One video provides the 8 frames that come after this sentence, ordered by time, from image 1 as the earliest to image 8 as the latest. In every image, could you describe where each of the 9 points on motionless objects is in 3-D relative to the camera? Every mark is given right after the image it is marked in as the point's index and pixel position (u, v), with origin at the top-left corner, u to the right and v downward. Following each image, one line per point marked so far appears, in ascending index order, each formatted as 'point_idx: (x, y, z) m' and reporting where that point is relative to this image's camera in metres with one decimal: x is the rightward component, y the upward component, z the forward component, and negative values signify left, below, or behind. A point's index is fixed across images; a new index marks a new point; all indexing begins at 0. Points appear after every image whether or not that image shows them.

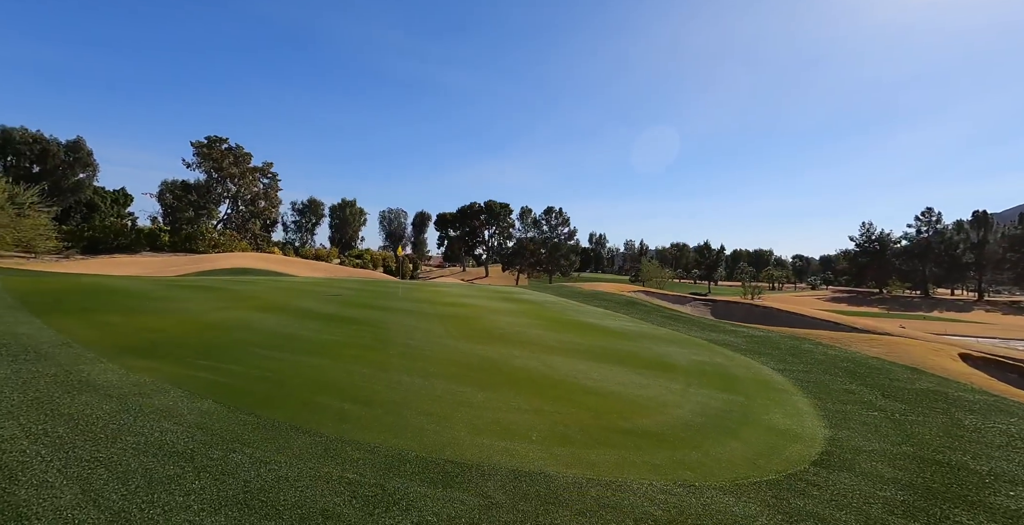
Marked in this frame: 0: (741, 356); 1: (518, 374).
0: (+6.2, -2.5, +12.9) m
1: (+0.1, -2.2, +9.1) m
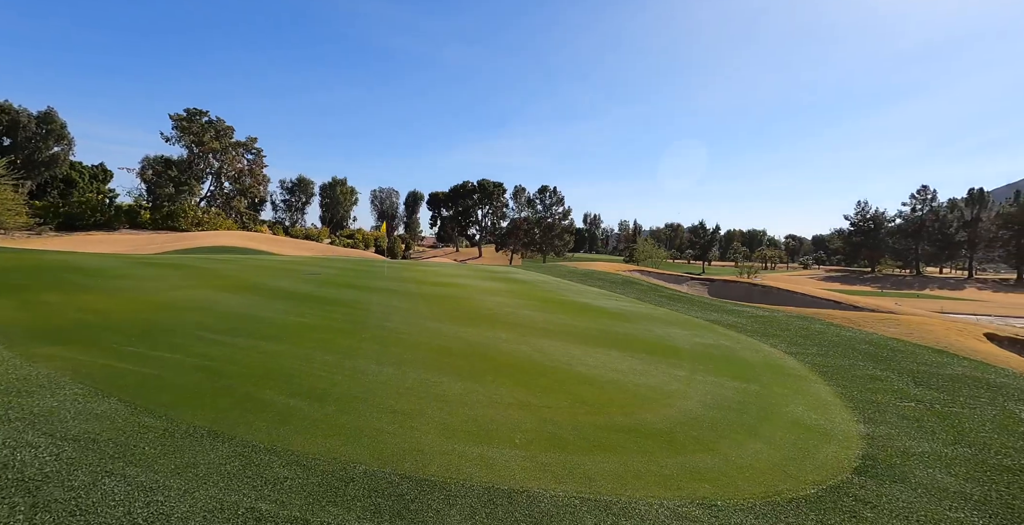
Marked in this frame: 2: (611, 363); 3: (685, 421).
0: (+5.9, -1.9, +11.9) m
1: (-0.1, -1.7, +8.1) m
2: (+1.8, -1.8, +8.7) m
3: (+2.1, -1.9, +5.8) m
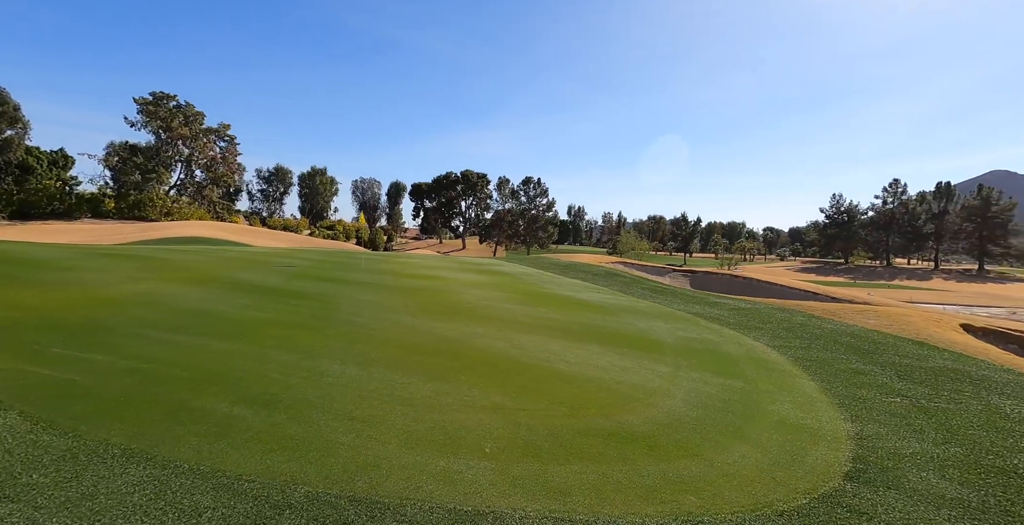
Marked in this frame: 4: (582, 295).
0: (+5.4, -1.7, +11.7) m
1: (-0.5, -1.6, +7.7) m
2: (+1.4, -1.7, +8.3) m
3: (+1.8, -1.8, +5.5) m
4: (+2.4, -1.1, +16.4) m
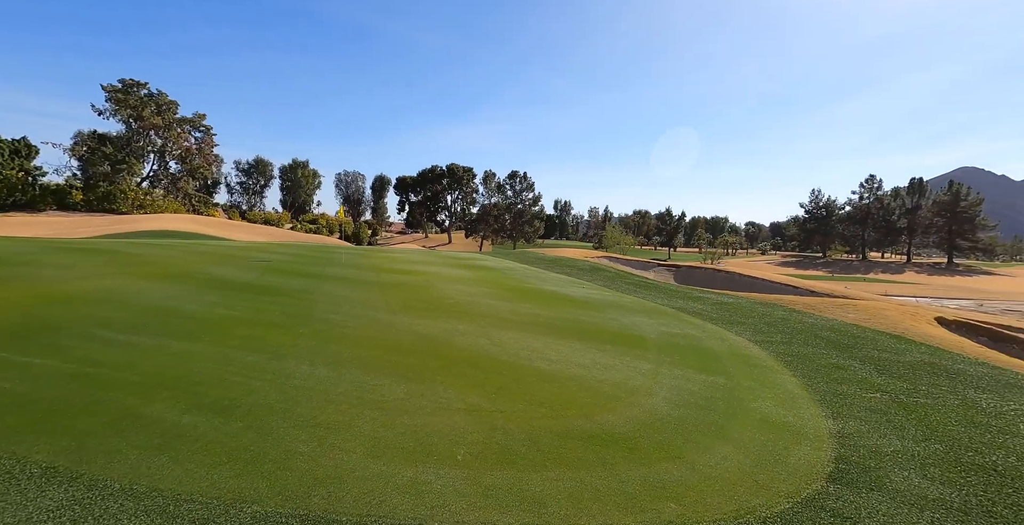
0: (+4.9, -1.6, +11.7) m
1: (-0.8, -1.5, +7.5) m
2: (+1.0, -1.6, +8.2) m
3: (+1.5, -1.8, +5.3) m
4: (+1.8, -0.9, +16.3) m
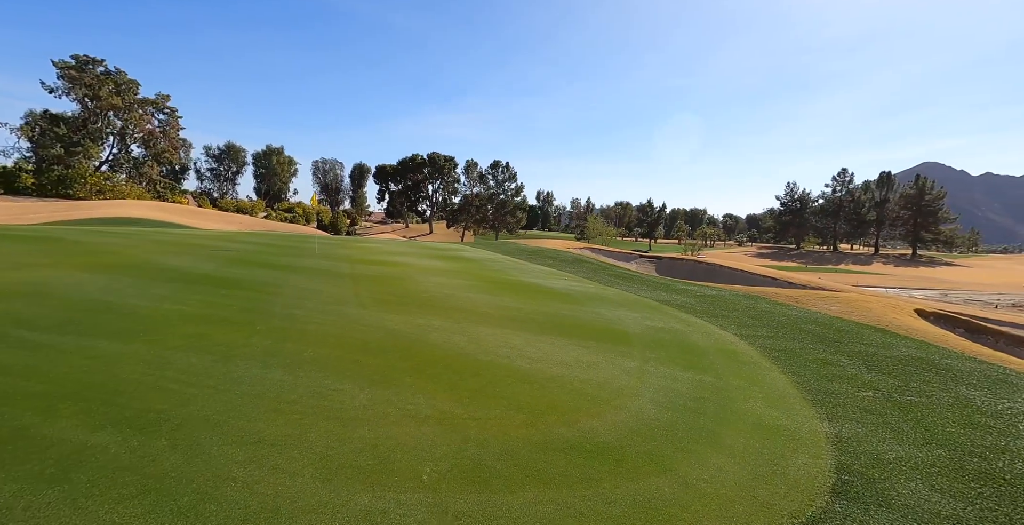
0: (+4.4, -1.4, +11.4) m
1: (-1.2, -1.4, +7.0) m
2: (+0.7, -1.5, +7.7) m
3: (+1.3, -1.7, +4.9) m
4: (+1.1, -0.6, +15.8) m
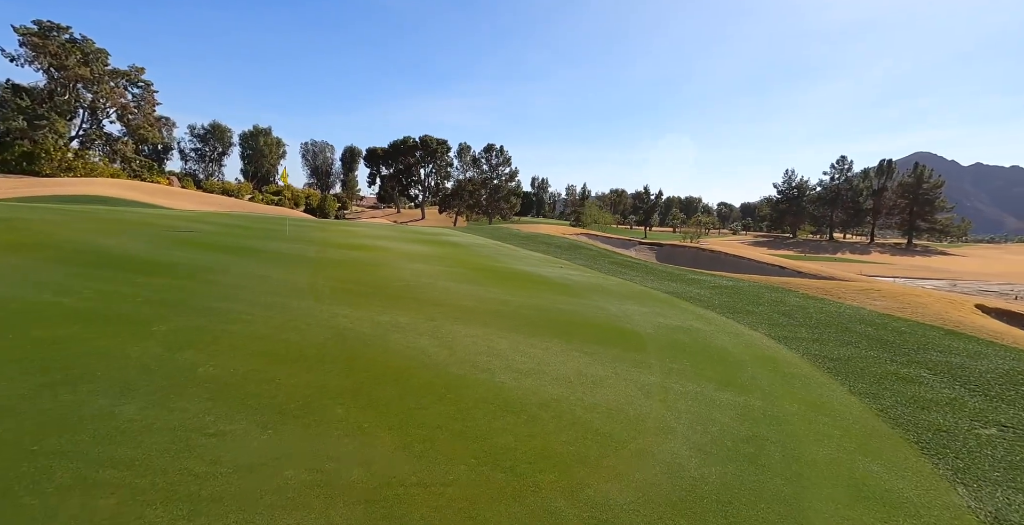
0: (+4.2, -1.1, +9.6) m
1: (-1.4, -1.1, +5.1) m
2: (+0.5, -1.3, +5.9) m
3: (+1.1, -1.6, +3.1) m
4: (+0.8, -0.2, +14.0) m
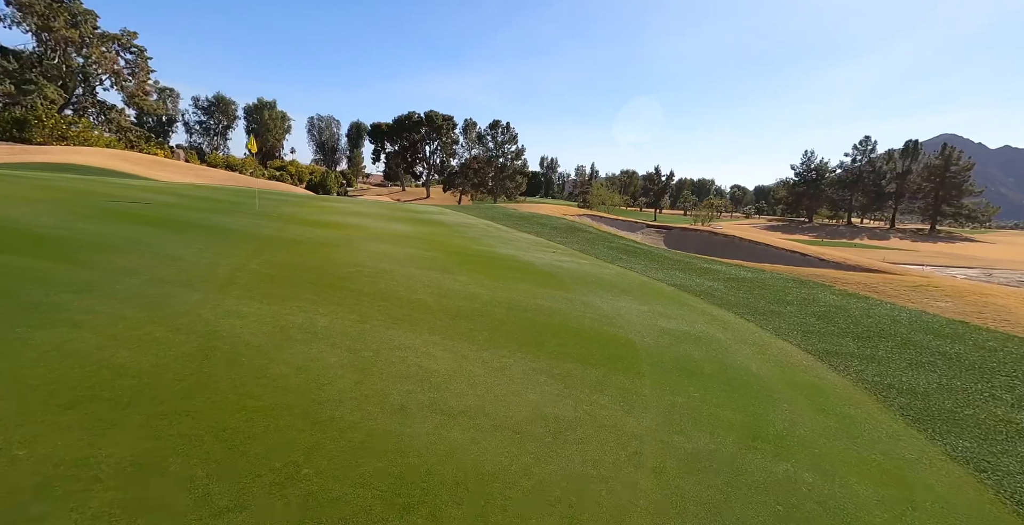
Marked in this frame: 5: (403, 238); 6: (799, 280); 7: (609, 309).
0: (+3.7, -0.9, +7.6) m
1: (-2.0, -1.1, +3.3) m
2: (-0.1, -1.2, +4.0) m
3: (+0.4, -1.6, +1.2) m
4: (+0.4, +0.2, +12.0) m
5: (-3.0, +0.7, +13.3) m
6: (+6.5, -0.3, +10.8) m
7: (+1.5, -0.7, +7.4) m
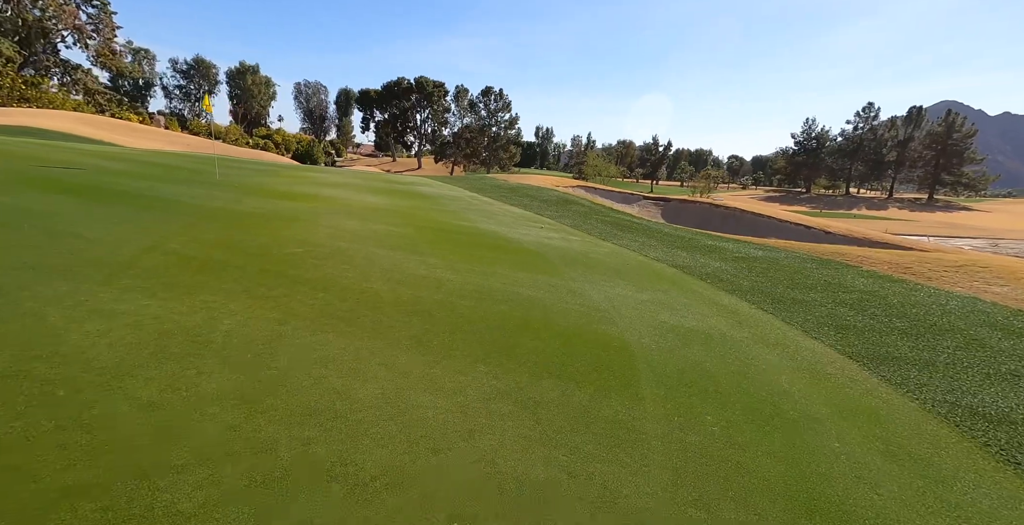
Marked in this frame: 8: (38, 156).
0: (+3.3, -0.6, +6.4) m
1: (-2.3, -1.1, +2.0) m
2: (-0.5, -1.1, +2.7) m
3: (+0.1, -1.7, 0.0) m
4: (0.0, +0.8, +10.6) m
5: (-3.4, +1.3, +11.8) m
6: (+6.1, +0.2, +9.5) m
7: (+1.2, -0.5, +6.1) m
8: (-13.2, +2.8, +13.2) m
